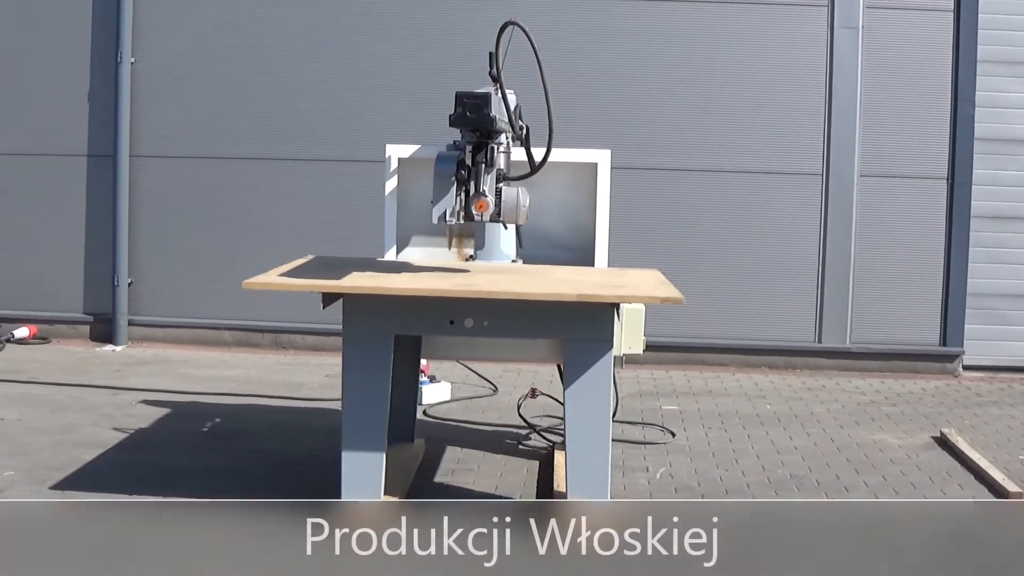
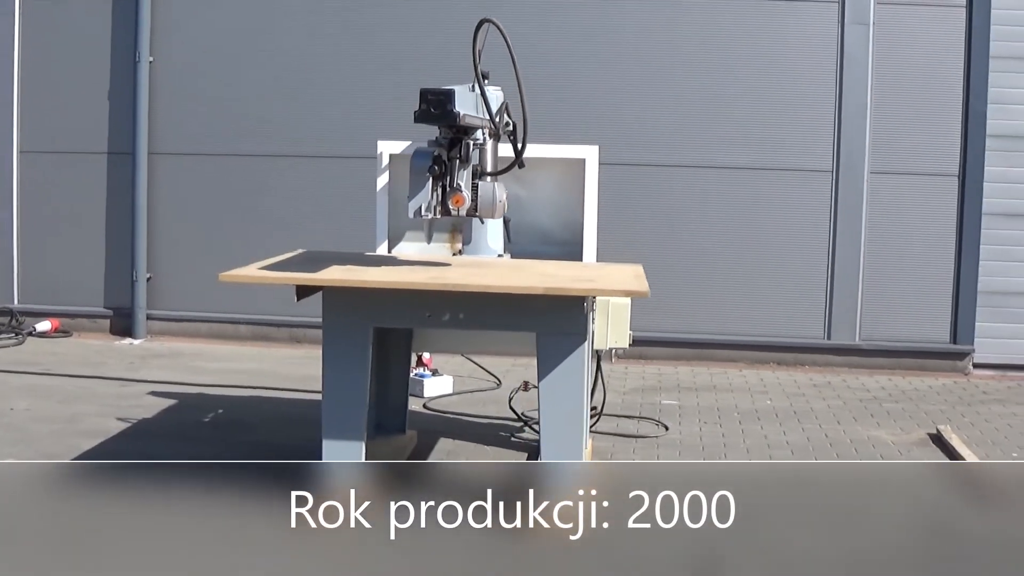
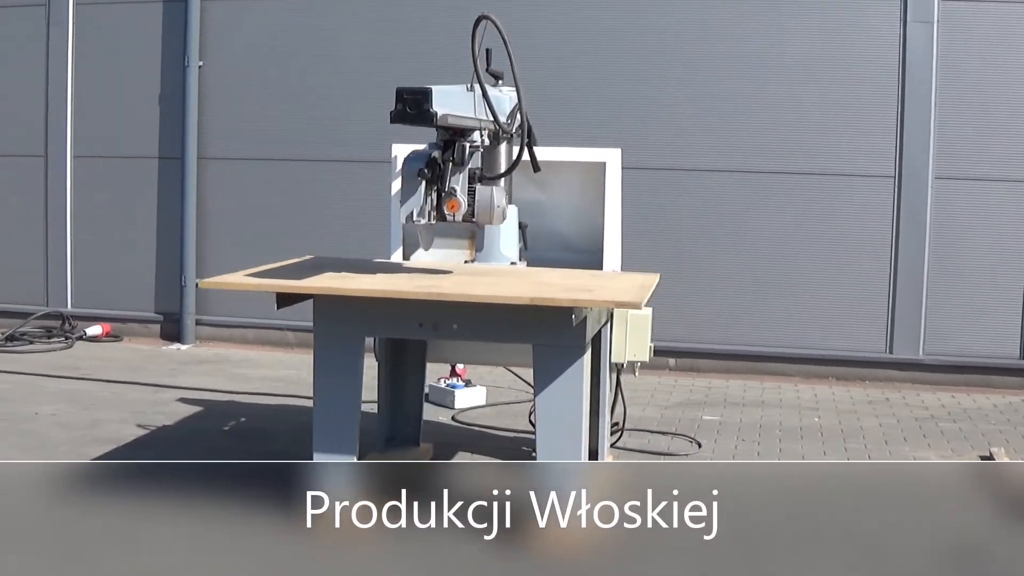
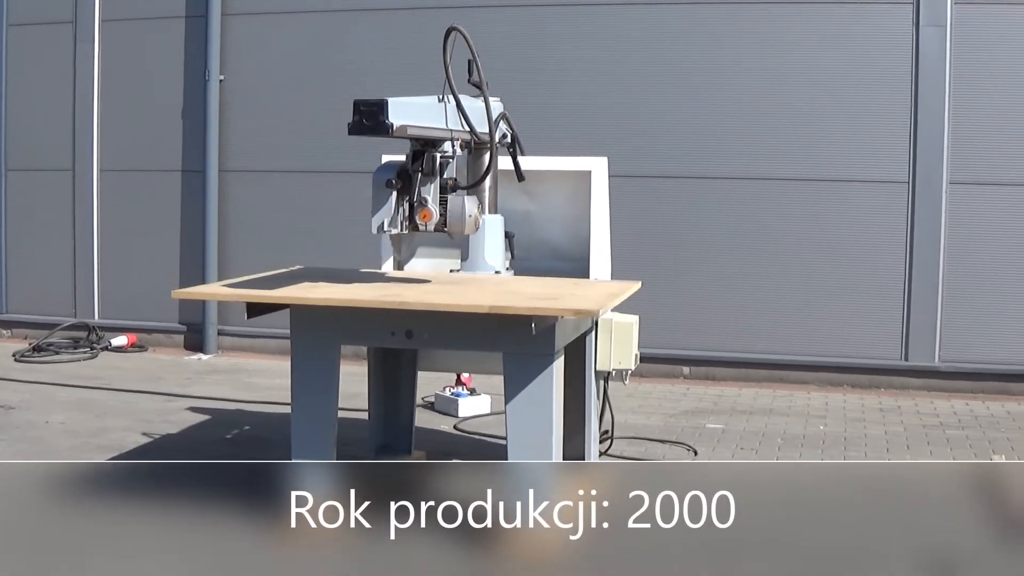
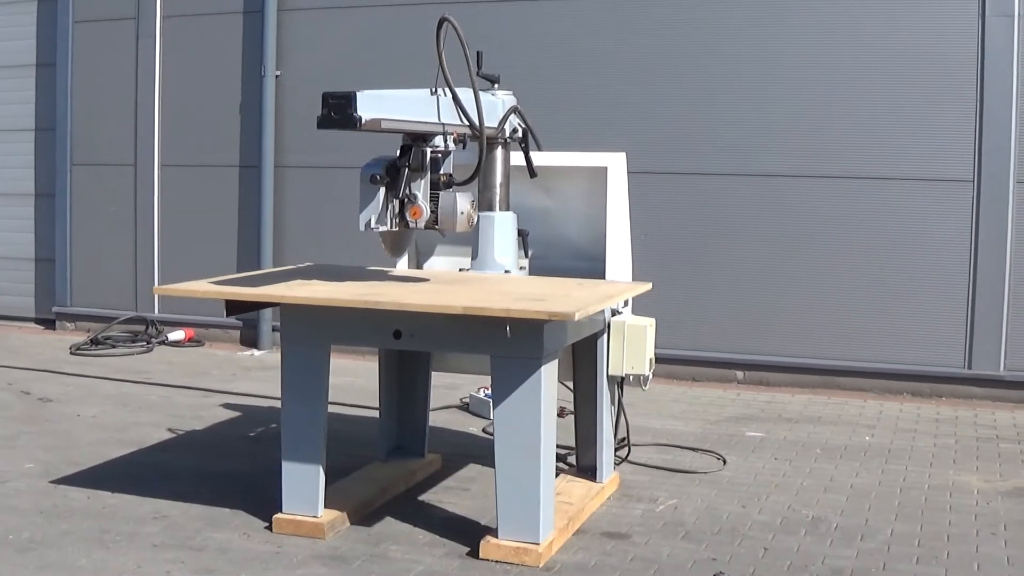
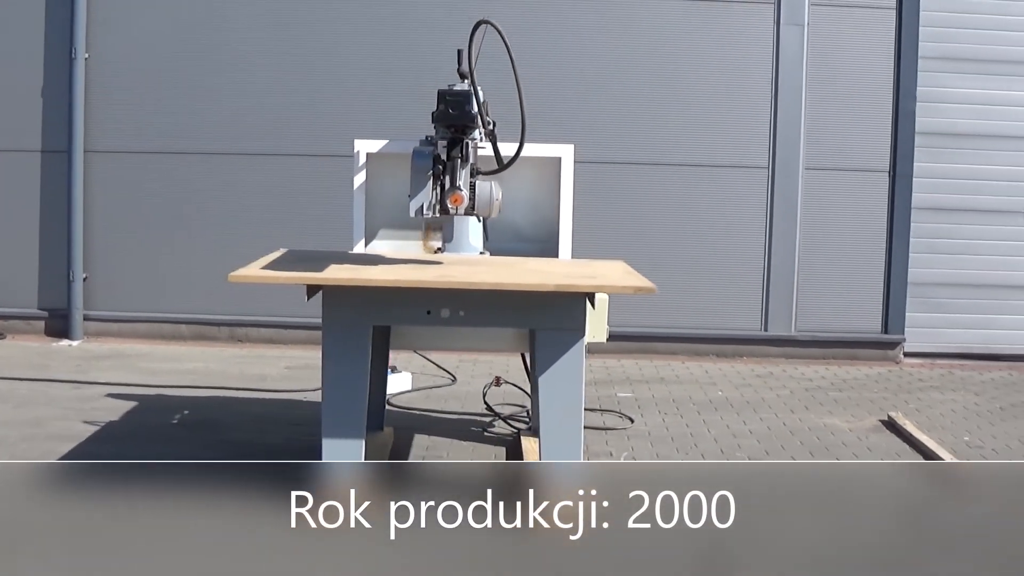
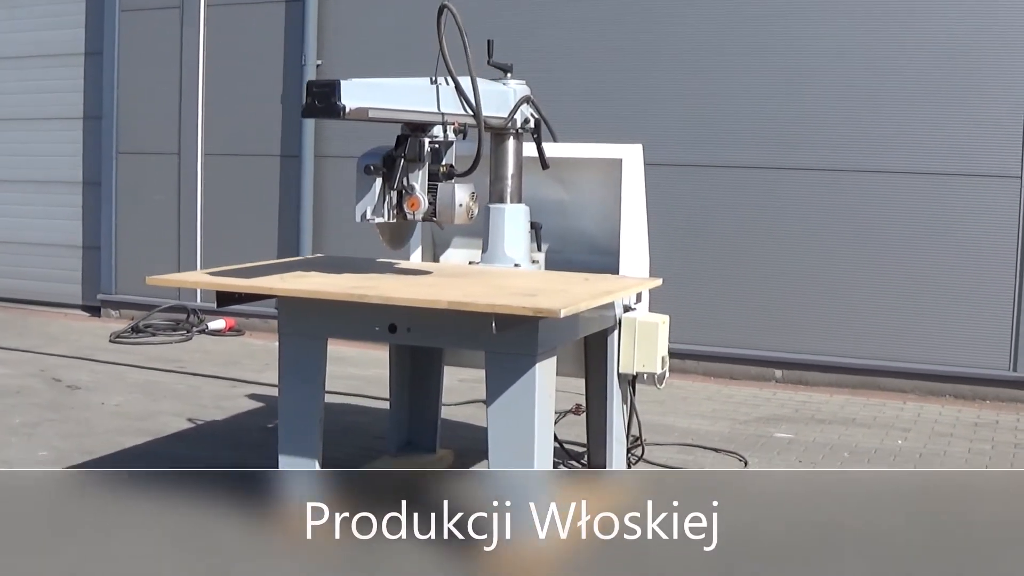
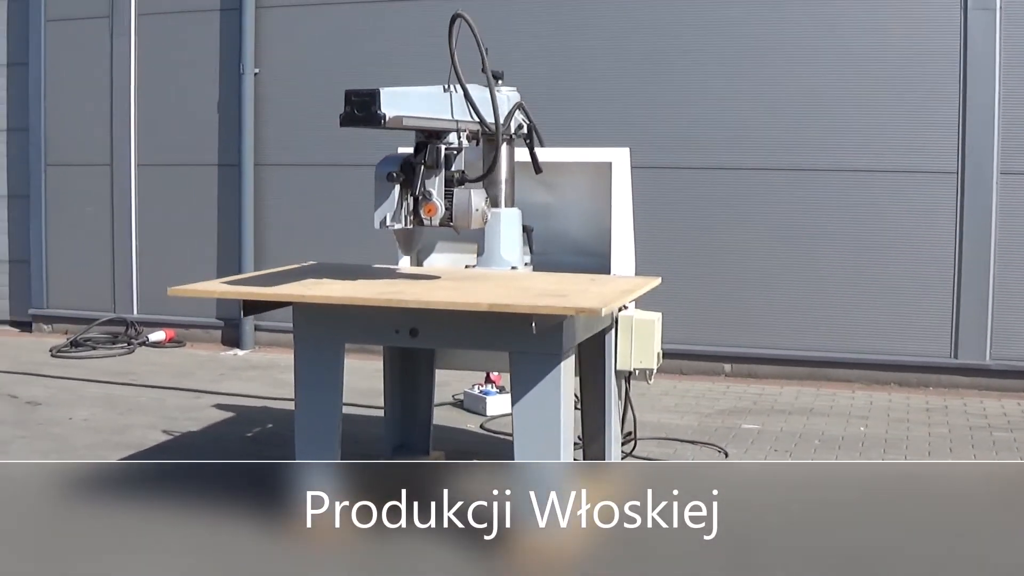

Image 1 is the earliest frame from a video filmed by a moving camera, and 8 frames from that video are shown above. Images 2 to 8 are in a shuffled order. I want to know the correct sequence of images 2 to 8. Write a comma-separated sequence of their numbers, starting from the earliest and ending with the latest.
3, 8, 7, 5, 4, 2, 6
